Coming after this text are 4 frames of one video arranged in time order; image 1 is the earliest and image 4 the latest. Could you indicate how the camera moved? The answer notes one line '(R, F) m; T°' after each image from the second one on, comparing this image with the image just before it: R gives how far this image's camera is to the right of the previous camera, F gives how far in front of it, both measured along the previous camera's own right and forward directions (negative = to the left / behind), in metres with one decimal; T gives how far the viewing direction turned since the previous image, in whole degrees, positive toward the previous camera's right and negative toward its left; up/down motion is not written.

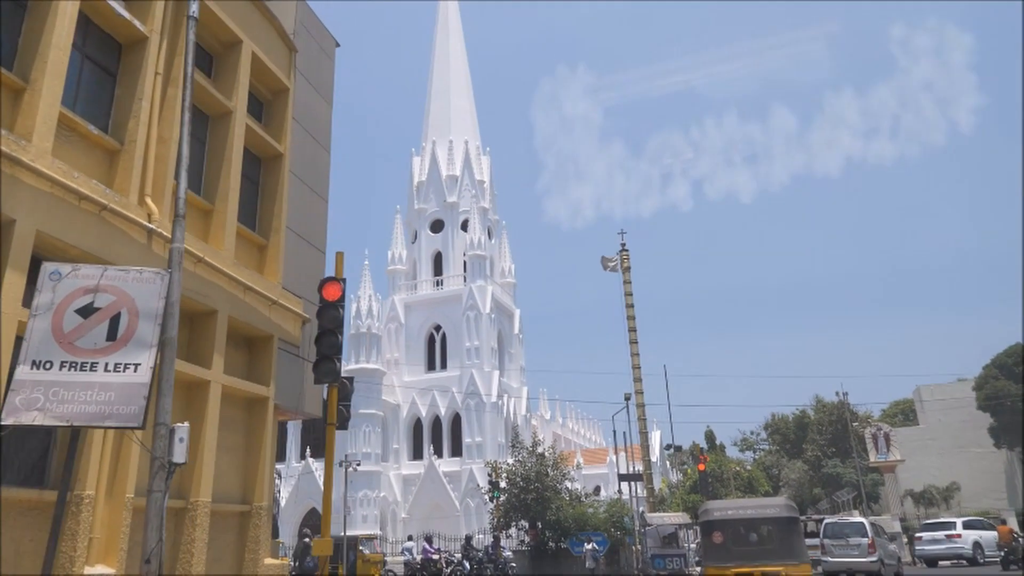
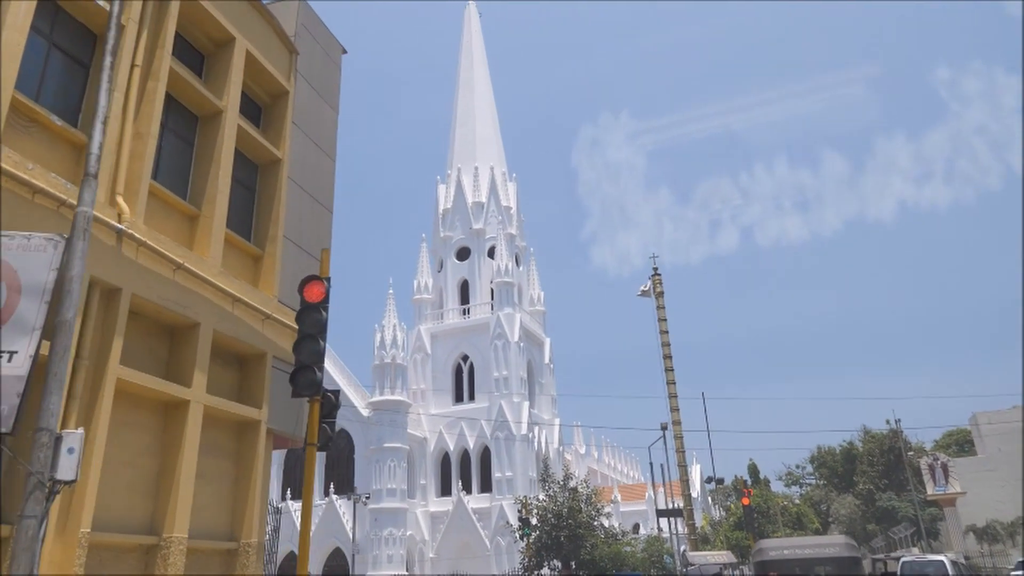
(+0.3, +1.2) m; -3°
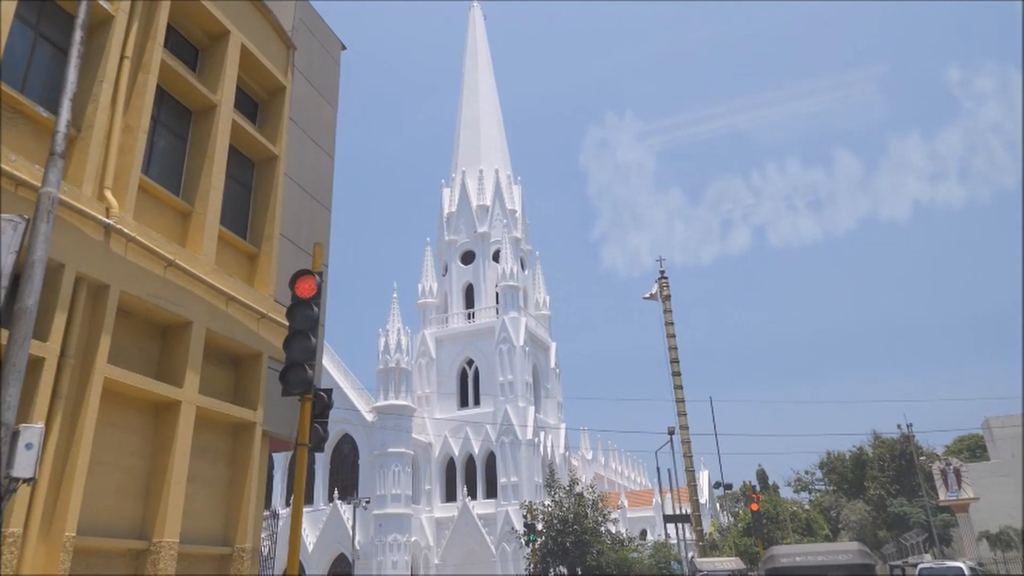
(+0.1, +0.3) m; -1°
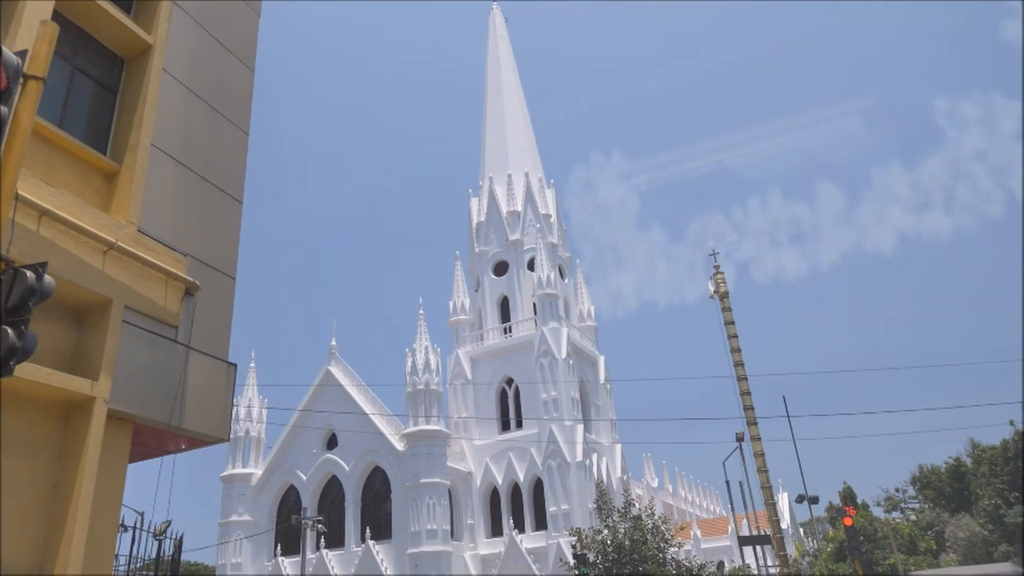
(+0.9, +3.7) m; -4°
